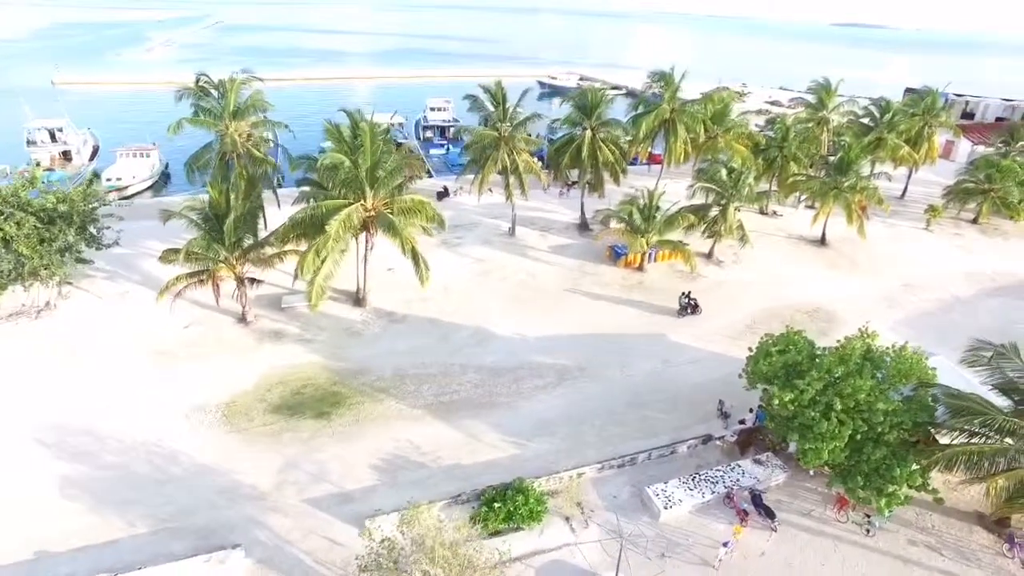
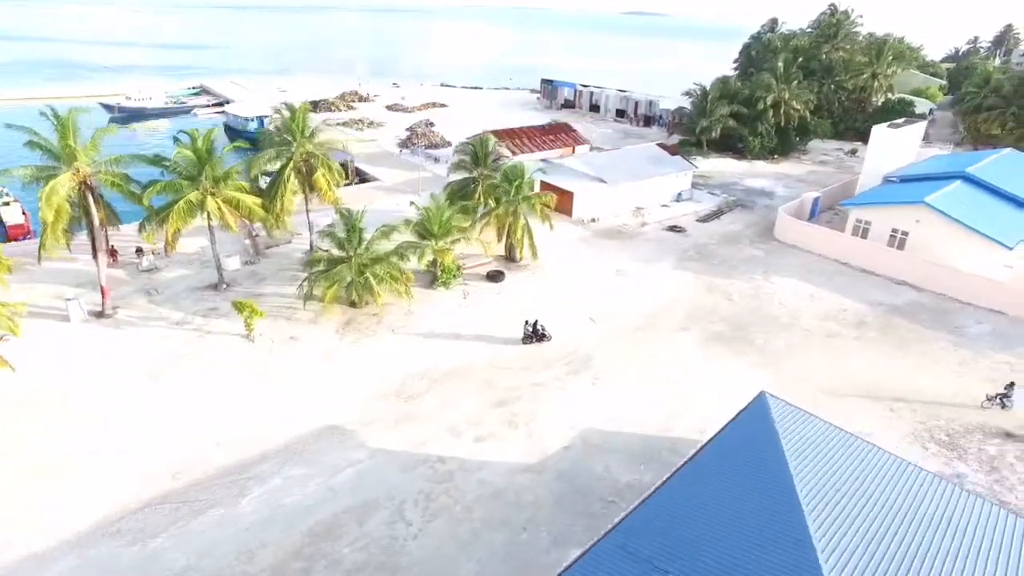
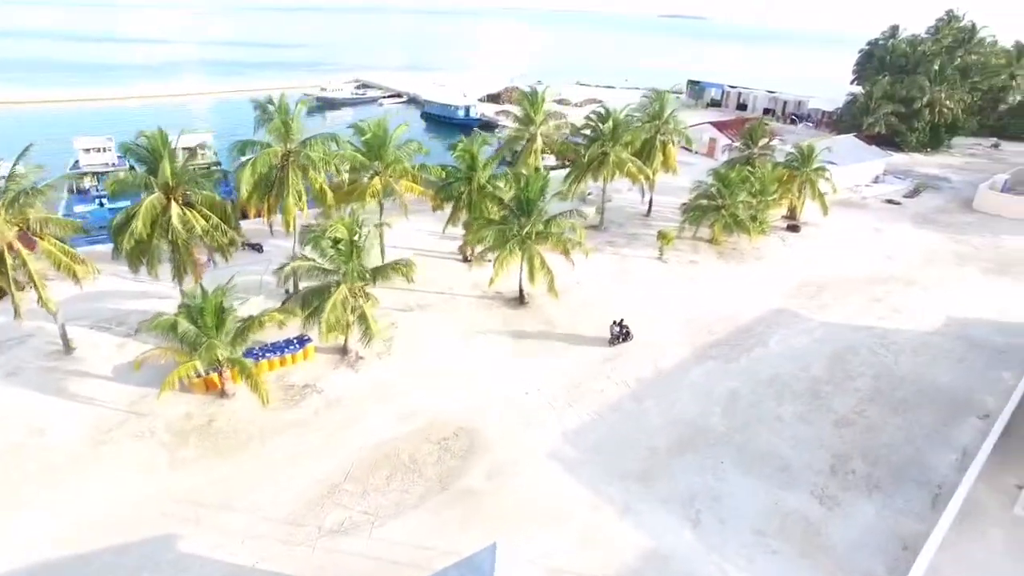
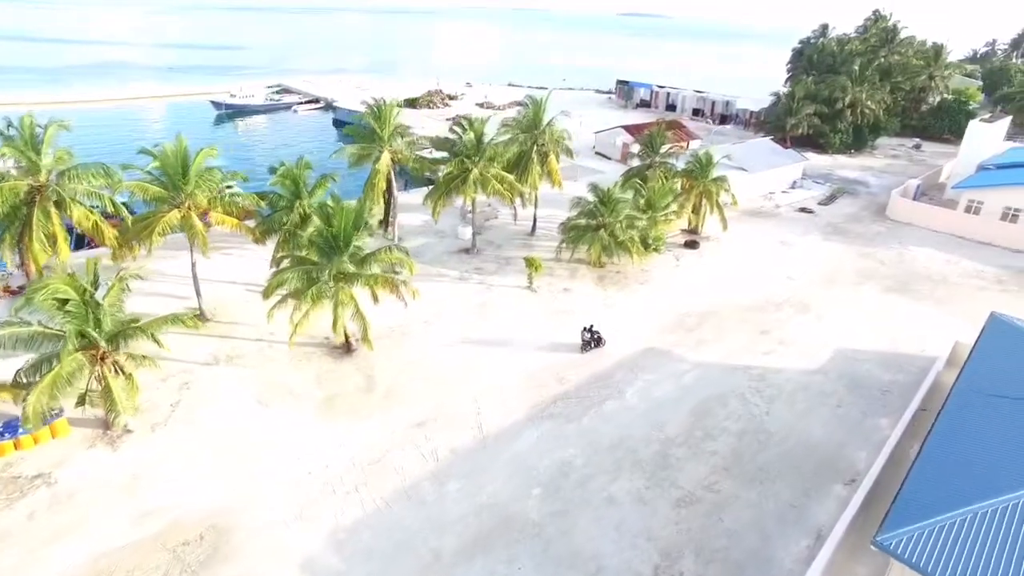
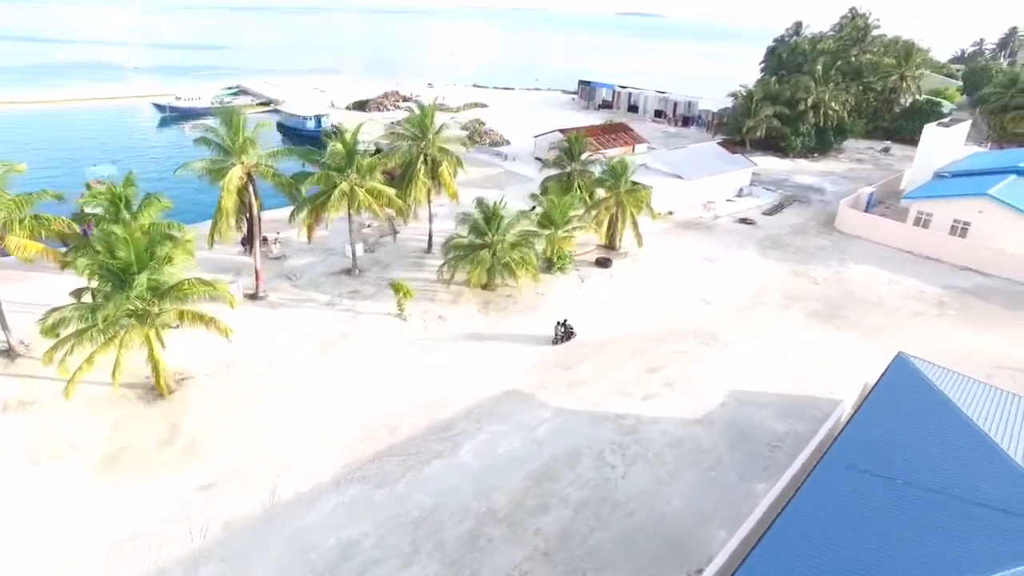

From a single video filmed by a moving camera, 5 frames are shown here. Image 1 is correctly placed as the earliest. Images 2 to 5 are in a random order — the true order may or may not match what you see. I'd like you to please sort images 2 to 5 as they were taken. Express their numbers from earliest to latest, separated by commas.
3, 4, 5, 2
